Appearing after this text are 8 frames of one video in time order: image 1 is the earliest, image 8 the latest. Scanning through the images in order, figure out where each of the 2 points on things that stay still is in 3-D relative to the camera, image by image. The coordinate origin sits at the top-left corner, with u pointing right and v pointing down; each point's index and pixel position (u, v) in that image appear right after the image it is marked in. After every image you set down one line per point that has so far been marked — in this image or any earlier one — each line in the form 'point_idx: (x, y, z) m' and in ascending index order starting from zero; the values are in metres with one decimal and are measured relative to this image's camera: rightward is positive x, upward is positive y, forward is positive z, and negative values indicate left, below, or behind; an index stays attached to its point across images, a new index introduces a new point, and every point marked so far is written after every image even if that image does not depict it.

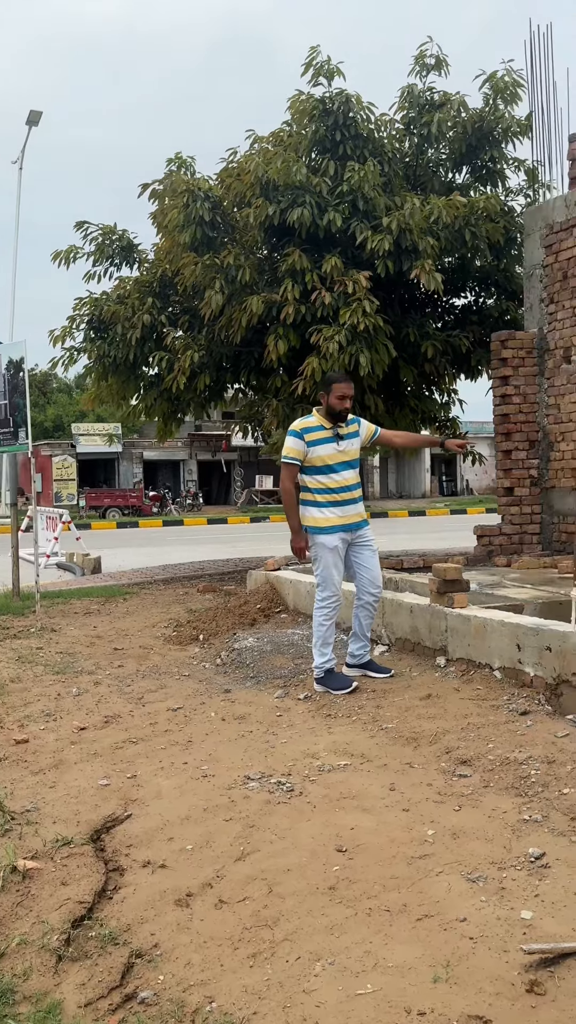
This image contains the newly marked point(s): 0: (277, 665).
0: (-0.1, -0.9, +5.7) m
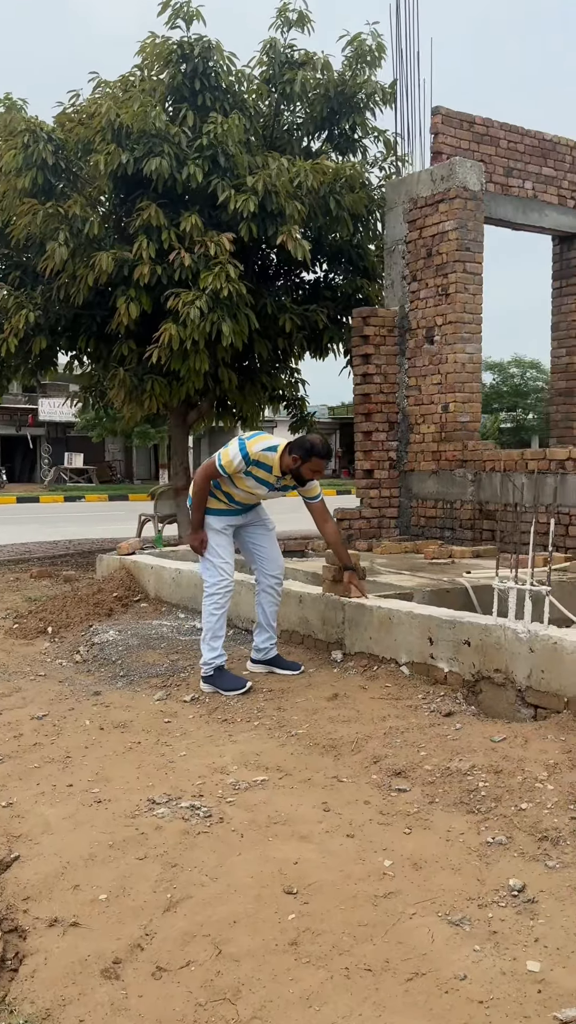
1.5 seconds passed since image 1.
0: (-0.7, -0.8, +5.2) m
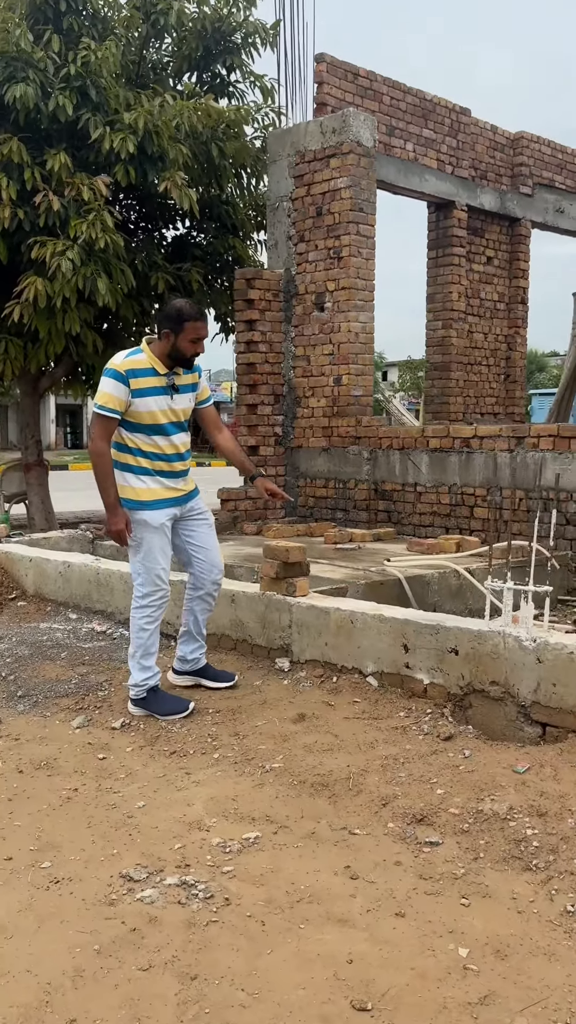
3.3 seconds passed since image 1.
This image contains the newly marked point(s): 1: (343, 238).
0: (-1.0, -0.7, +4.4) m
1: (+0.4, +2.0, +7.3) m
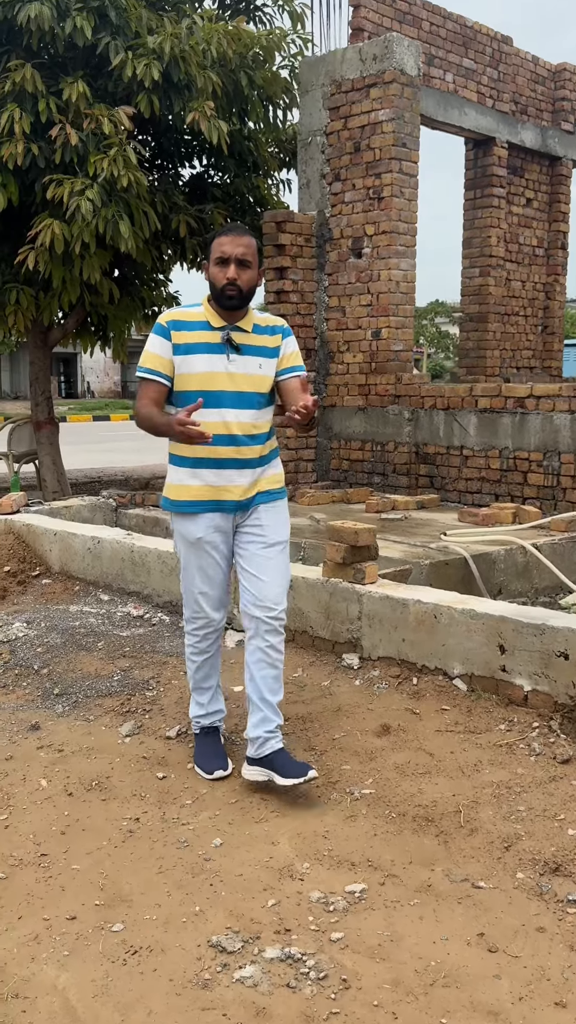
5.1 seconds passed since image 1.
0: (-0.8, -0.6, +3.9) m
1: (+0.6, +2.3, +6.7) m
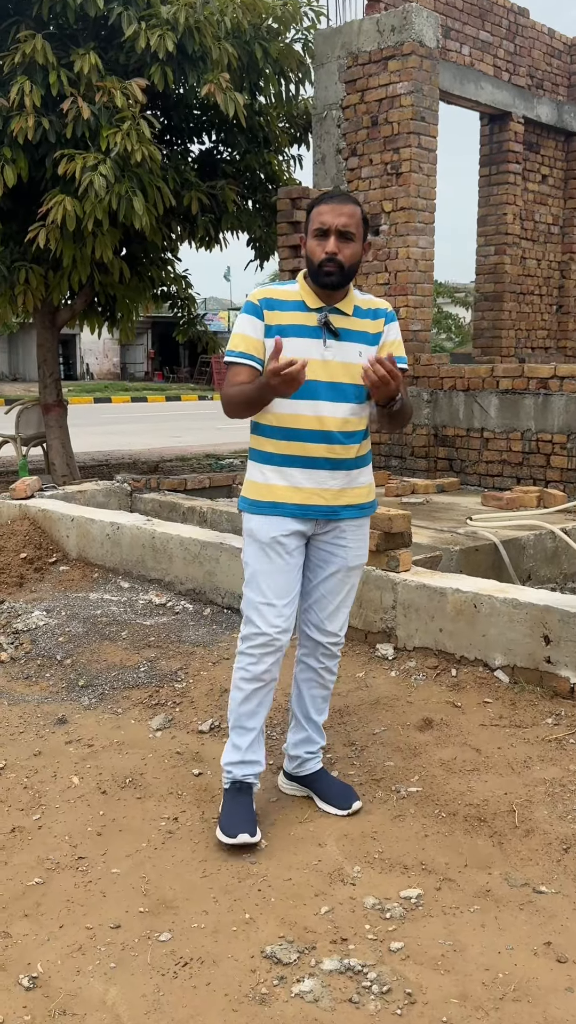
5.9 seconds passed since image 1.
0: (-0.6, -0.6, +3.8) m
1: (+0.8, +2.4, +6.6) m
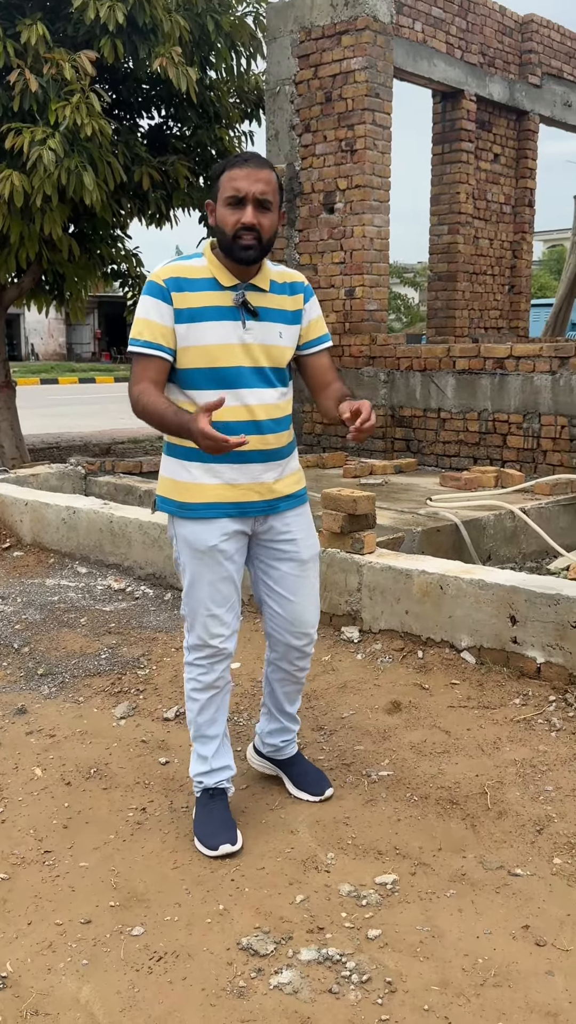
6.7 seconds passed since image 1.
0: (-0.8, -0.5, +3.7) m
1: (+0.4, +2.5, +6.5) m
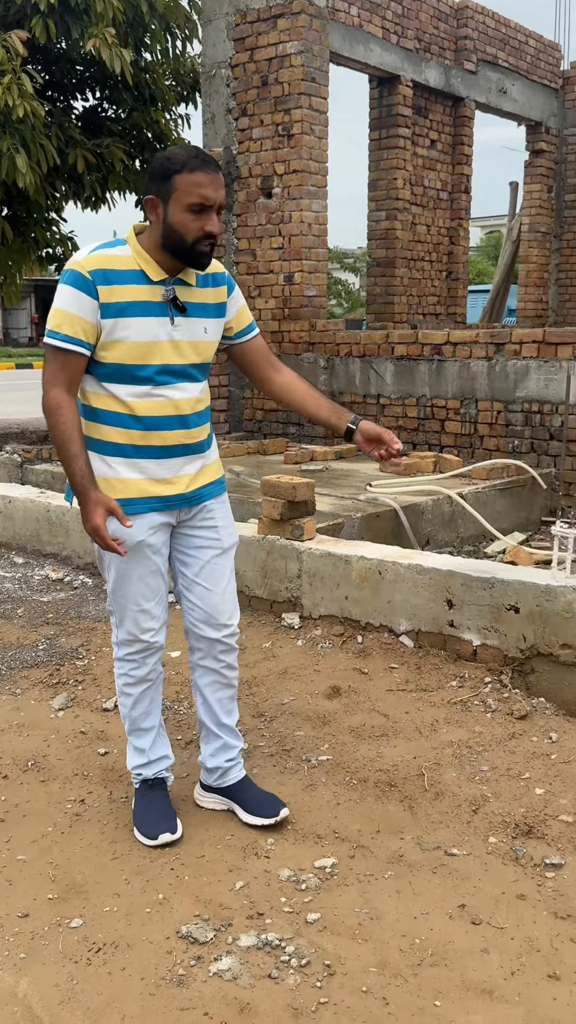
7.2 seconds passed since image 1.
0: (-1.0, -0.5, +3.7) m
1: (0.0, +2.6, +6.5) m
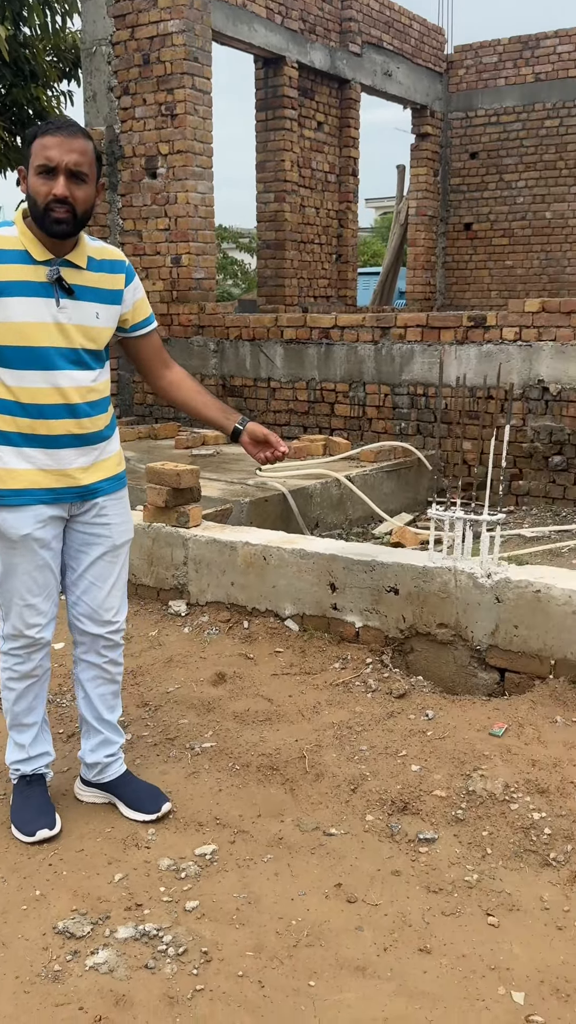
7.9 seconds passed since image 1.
0: (-1.4, -0.5, +3.6) m
1: (-0.7, +2.7, +6.4) m
